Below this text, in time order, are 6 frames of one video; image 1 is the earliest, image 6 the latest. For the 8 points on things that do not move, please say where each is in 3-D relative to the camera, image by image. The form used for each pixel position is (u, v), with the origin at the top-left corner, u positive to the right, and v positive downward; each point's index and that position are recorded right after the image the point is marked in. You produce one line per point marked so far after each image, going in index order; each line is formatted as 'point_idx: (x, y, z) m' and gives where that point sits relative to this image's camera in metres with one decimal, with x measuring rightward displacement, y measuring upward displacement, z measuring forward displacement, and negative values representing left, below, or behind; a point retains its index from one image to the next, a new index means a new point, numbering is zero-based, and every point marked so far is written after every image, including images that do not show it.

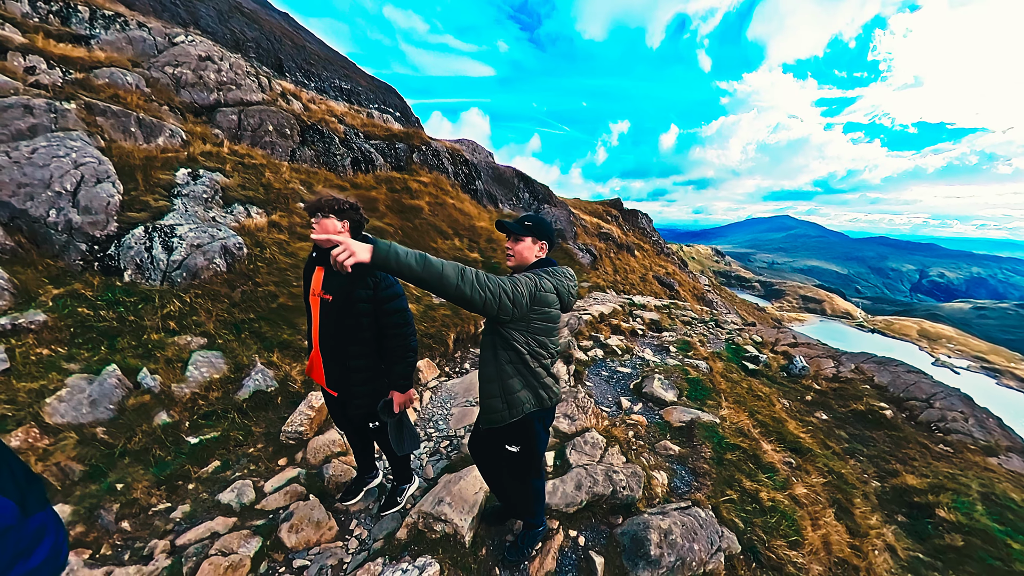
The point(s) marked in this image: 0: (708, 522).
0: (+2.3, -2.8, +4.3) m
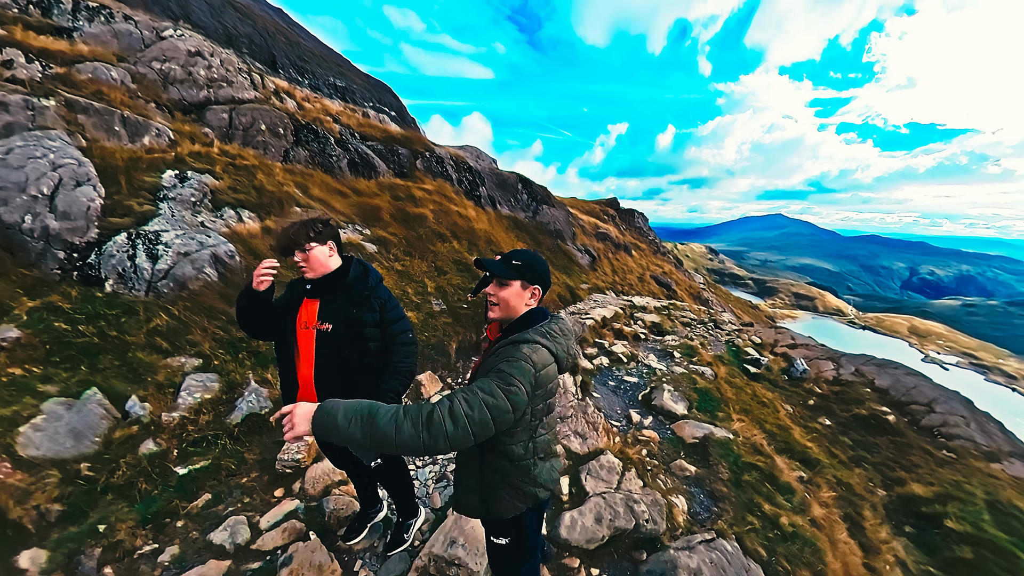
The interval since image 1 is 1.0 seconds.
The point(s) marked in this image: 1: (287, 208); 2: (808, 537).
0: (+2.5, -3.0, +4.1) m
1: (-7.8, +2.8, +12.7) m
2: (+4.1, -3.5, +5.1) m
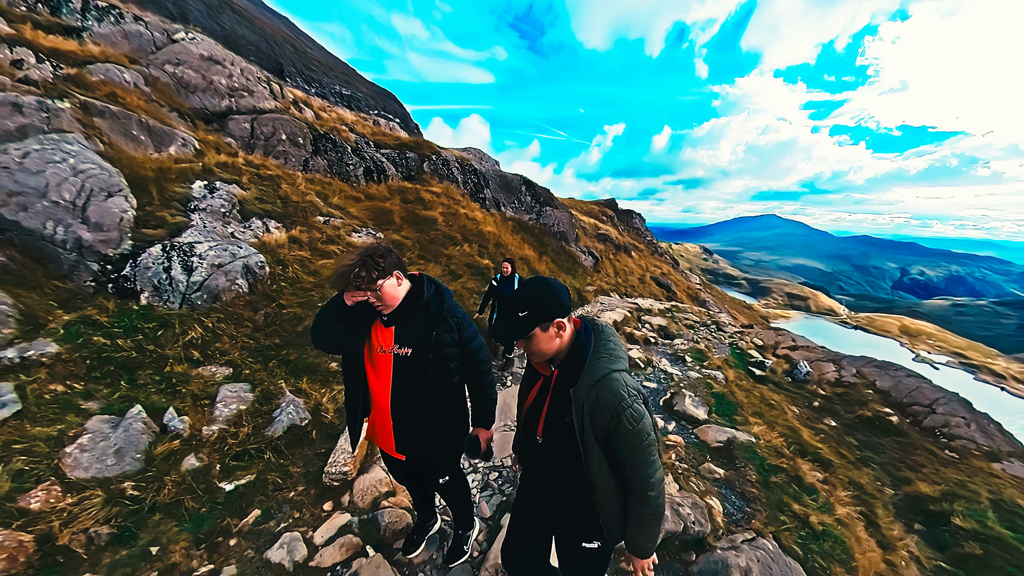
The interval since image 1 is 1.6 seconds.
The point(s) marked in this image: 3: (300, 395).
0: (+3.2, -3.2, +4.4) m
1: (-7.2, +2.7, +12.8) m
2: (+4.8, -3.6, +5.3) m
3: (-4.1, -2.0, +7.2) m
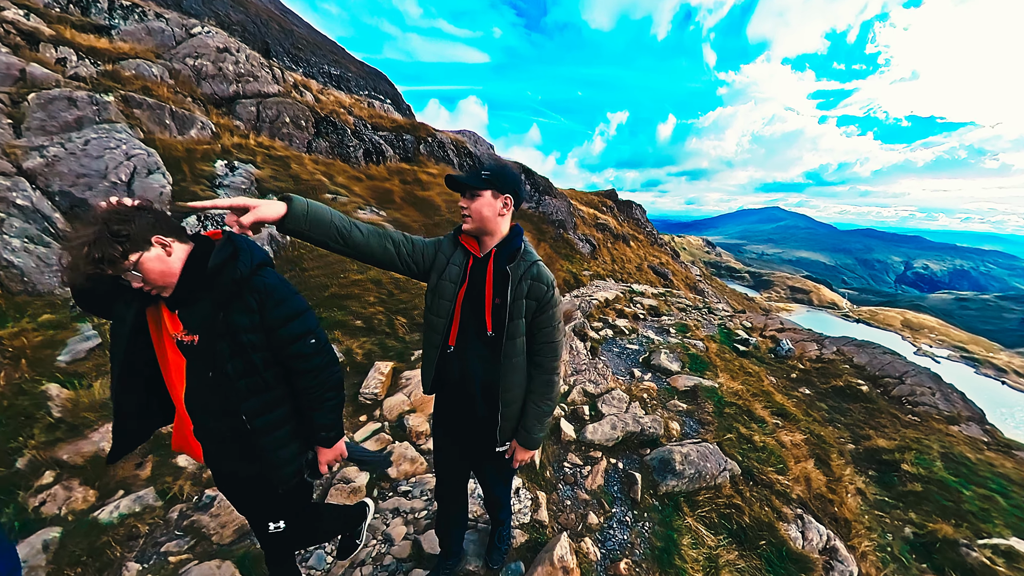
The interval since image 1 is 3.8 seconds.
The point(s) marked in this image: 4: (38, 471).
0: (+3.1, -2.5, +5.5) m
1: (-7.3, +3.5, +13.9) m
2: (+4.7, -2.9, +6.5) m
3: (-4.2, -1.2, +8.3) m
4: (-5.5, -2.1, +4.1) m
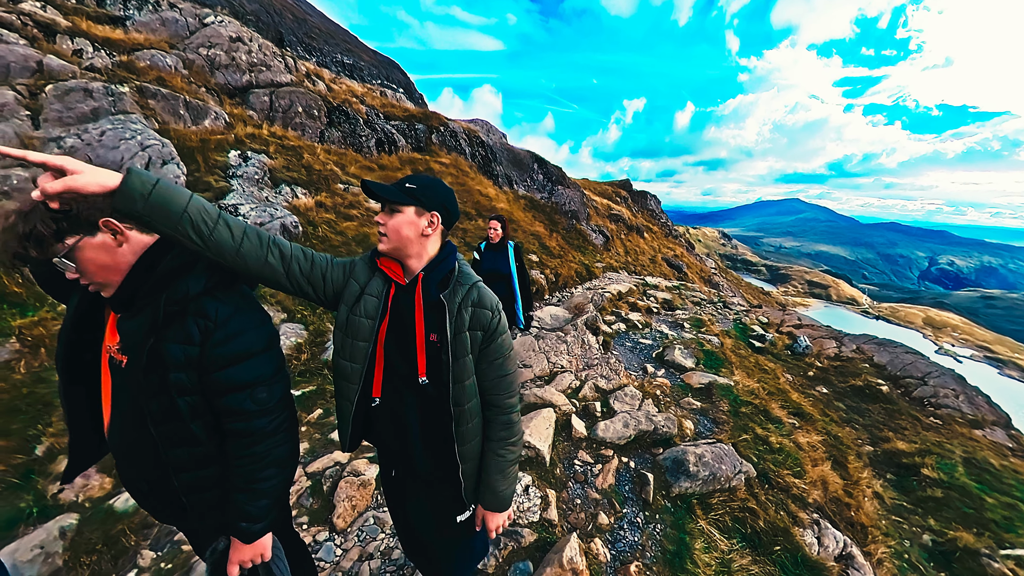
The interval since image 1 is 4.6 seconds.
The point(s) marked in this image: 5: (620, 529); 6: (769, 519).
0: (+3.2, -2.4, +5.4) m
1: (-6.8, +3.9, +13.9) m
2: (+4.9, -2.9, +6.3) m
3: (-3.9, -1.0, +8.3) m
4: (-5.3, -2.0, +4.2) m
5: (+1.2, -2.7, +4.1) m
6: (+3.3, -3.0, +4.7) m
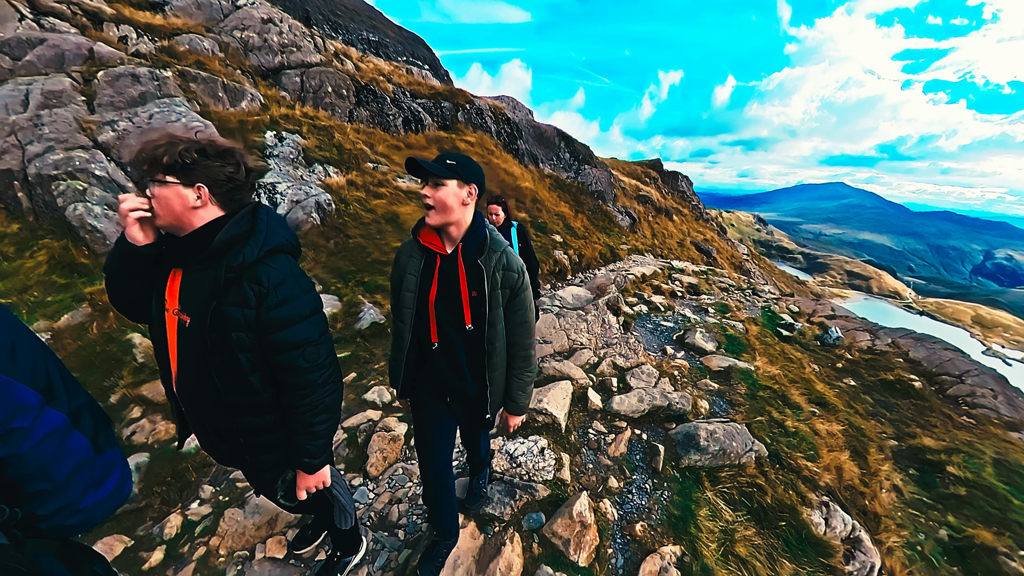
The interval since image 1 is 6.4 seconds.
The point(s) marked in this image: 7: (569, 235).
0: (+3.5, -2.2, +5.5) m
1: (-5.8, +4.9, +14.2) m
2: (+5.2, -2.6, +6.3) m
3: (-3.4, -0.3, +8.8) m
4: (-5.1, -1.5, +4.8) m
5: (+1.4, -2.5, +4.4) m
6: (+3.5, -2.7, +4.8) m
7: (+3.1, +2.9, +20.0) m
